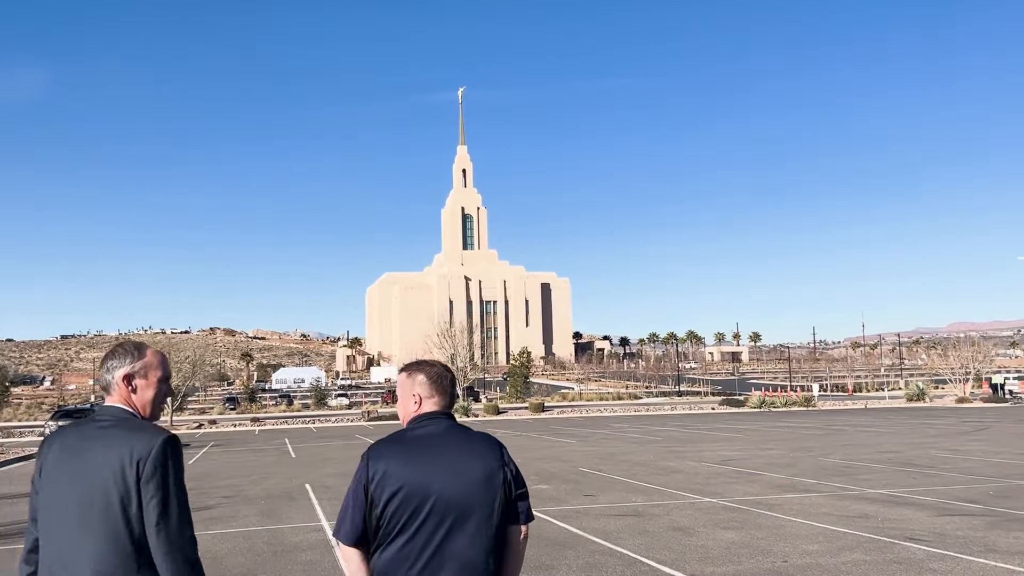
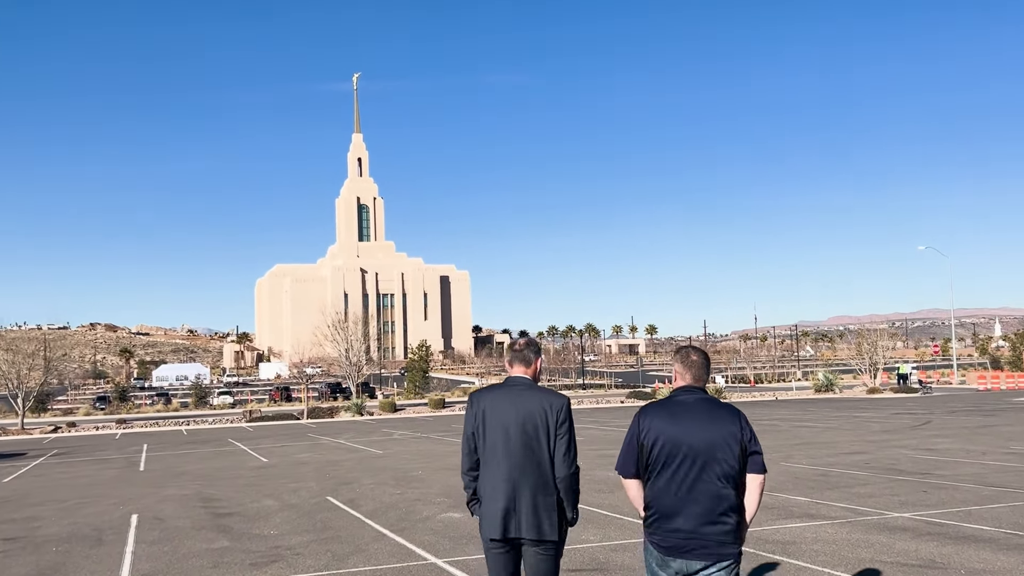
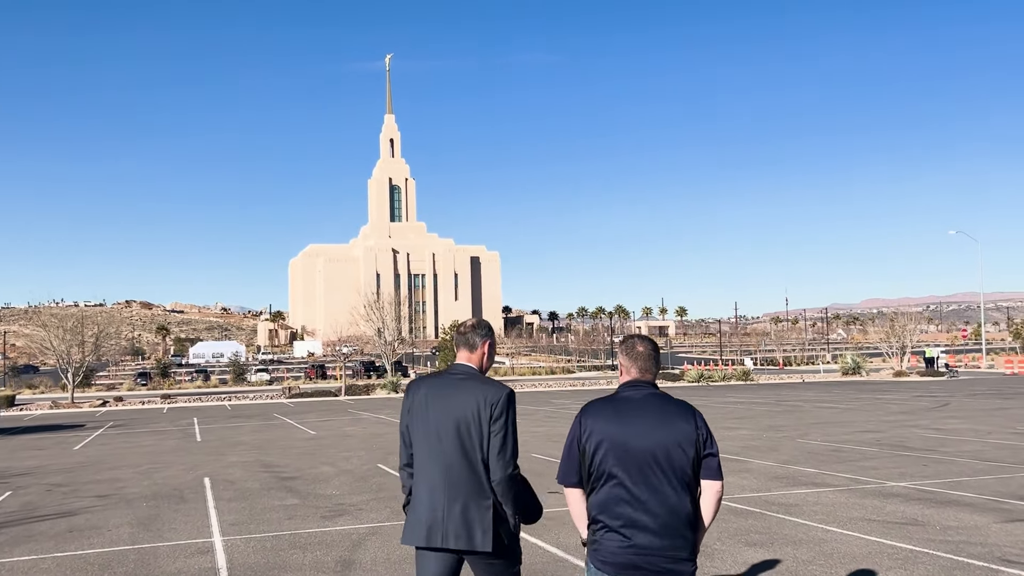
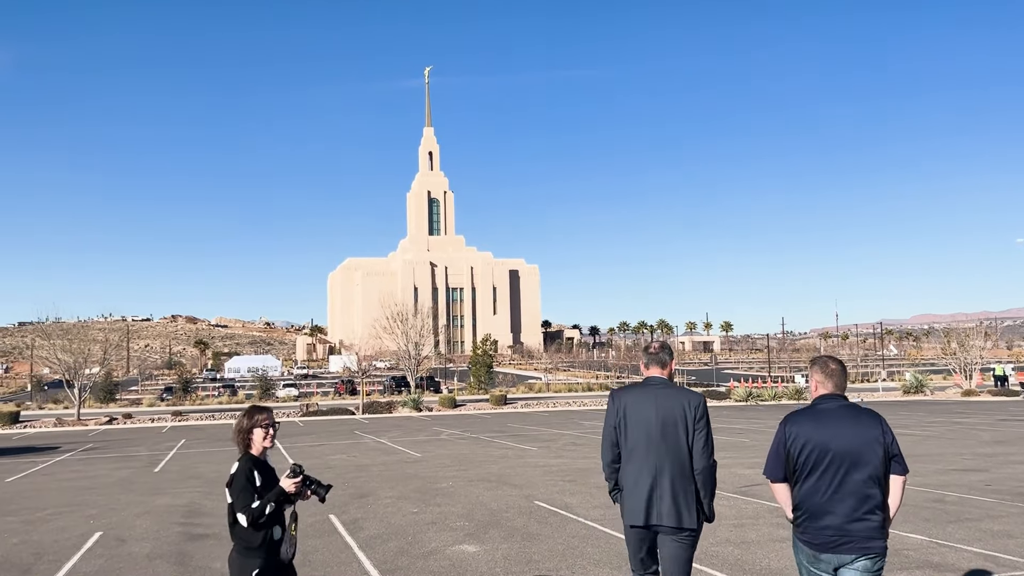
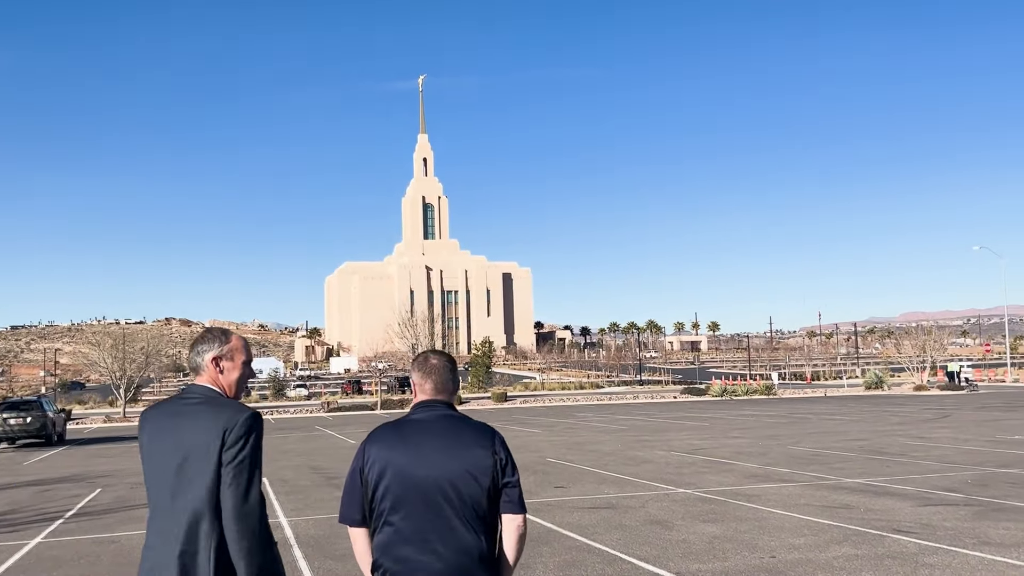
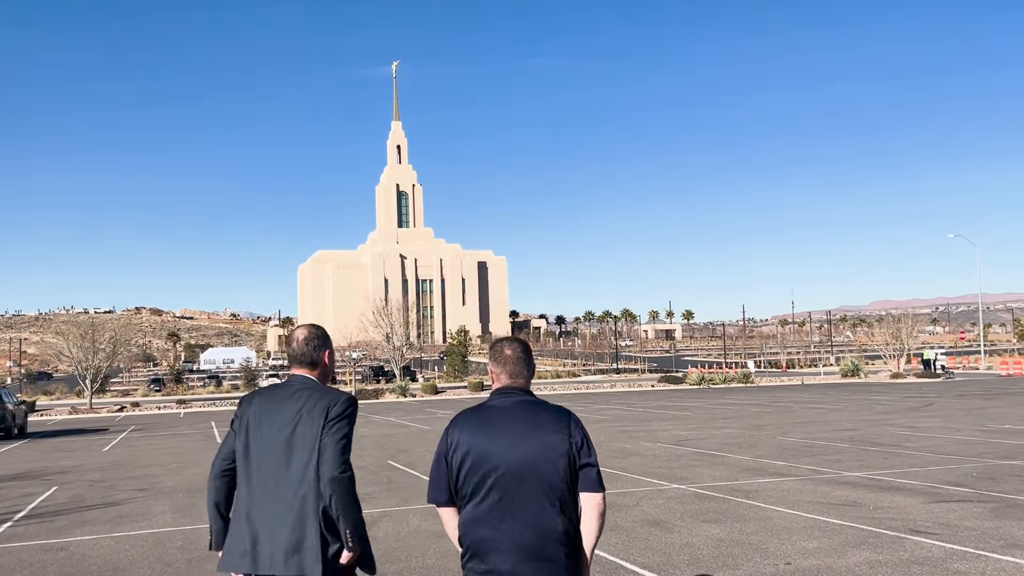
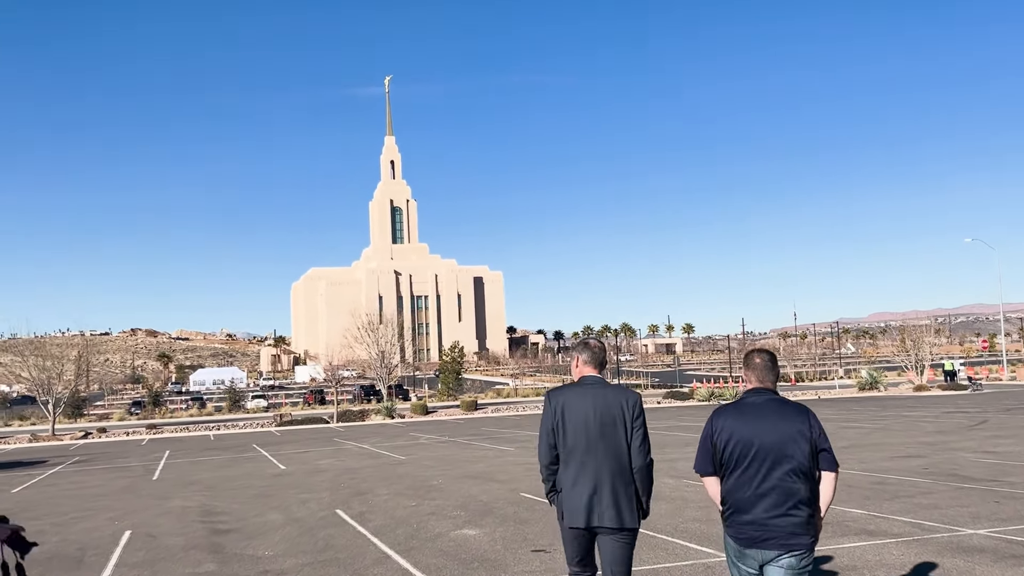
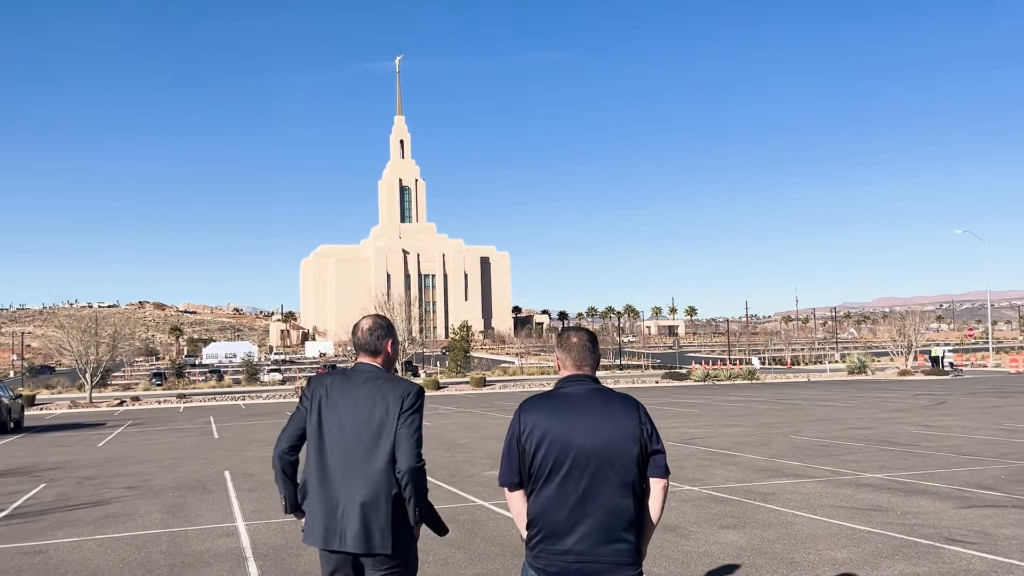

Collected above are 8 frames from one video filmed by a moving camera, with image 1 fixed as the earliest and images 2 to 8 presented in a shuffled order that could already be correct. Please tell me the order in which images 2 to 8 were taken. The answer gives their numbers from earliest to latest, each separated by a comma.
5, 6, 8, 3, 2, 7, 4
